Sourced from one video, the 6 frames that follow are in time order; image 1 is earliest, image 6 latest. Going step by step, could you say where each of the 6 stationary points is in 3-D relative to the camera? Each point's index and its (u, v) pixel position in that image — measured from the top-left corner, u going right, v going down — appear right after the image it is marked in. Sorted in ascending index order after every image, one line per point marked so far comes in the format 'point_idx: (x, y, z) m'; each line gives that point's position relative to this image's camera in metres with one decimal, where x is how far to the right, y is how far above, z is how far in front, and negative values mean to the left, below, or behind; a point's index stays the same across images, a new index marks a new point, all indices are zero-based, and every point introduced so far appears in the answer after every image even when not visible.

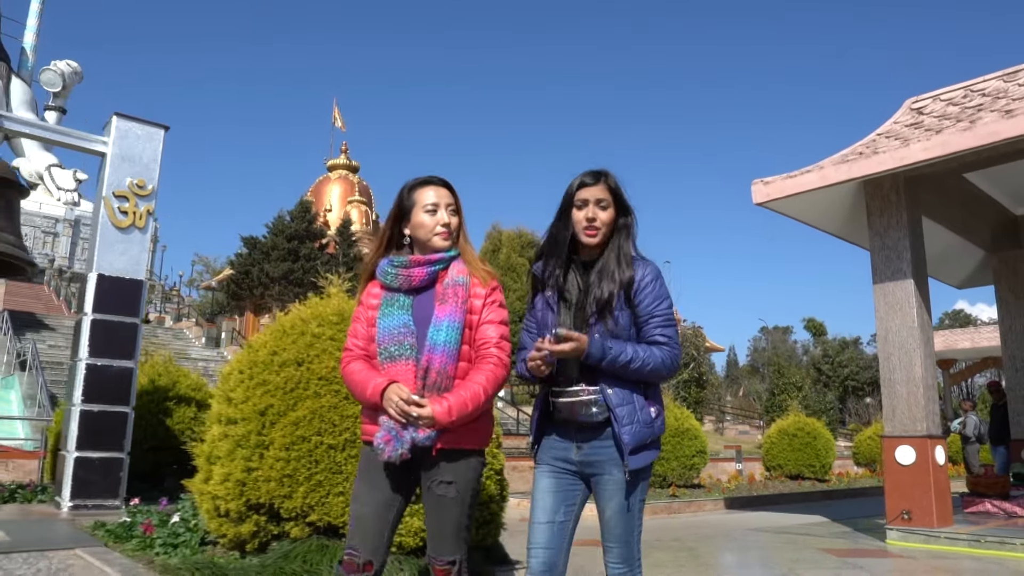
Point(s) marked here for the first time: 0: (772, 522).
0: (+2.9, -2.6, +8.2) m
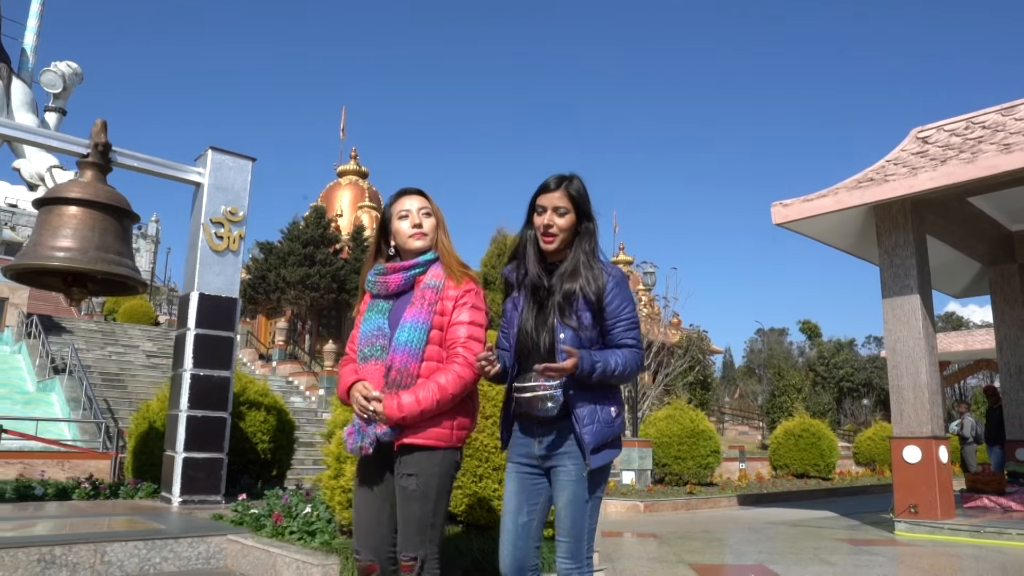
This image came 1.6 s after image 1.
0: (+3.3, -2.8, +8.9) m
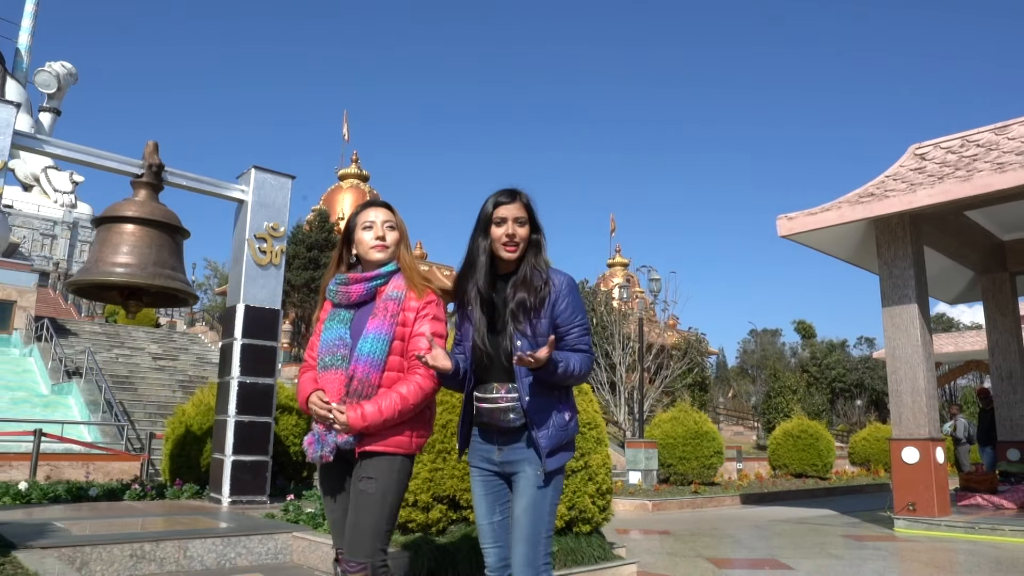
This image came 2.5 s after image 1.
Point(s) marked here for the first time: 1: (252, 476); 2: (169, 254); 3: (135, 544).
0: (+3.5, -2.9, +9.3) m
1: (-2.0, -1.5, +5.7) m
2: (-2.6, +0.3, +5.6) m
3: (-1.9, -1.3, +3.8) m
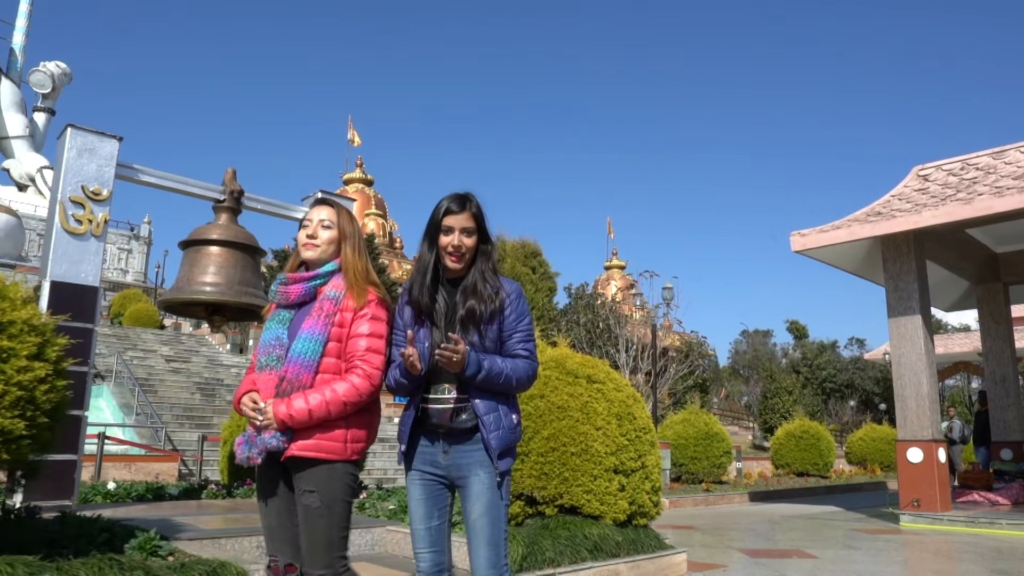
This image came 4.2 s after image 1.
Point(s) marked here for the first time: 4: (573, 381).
0: (+3.9, -3.0, +9.9) m
1: (-1.6, -1.6, +6.3) m
2: (-2.2, +0.1, +6.1) m
3: (-1.5, -1.5, +4.3) m
4: (+0.4, -0.6, +4.8) m
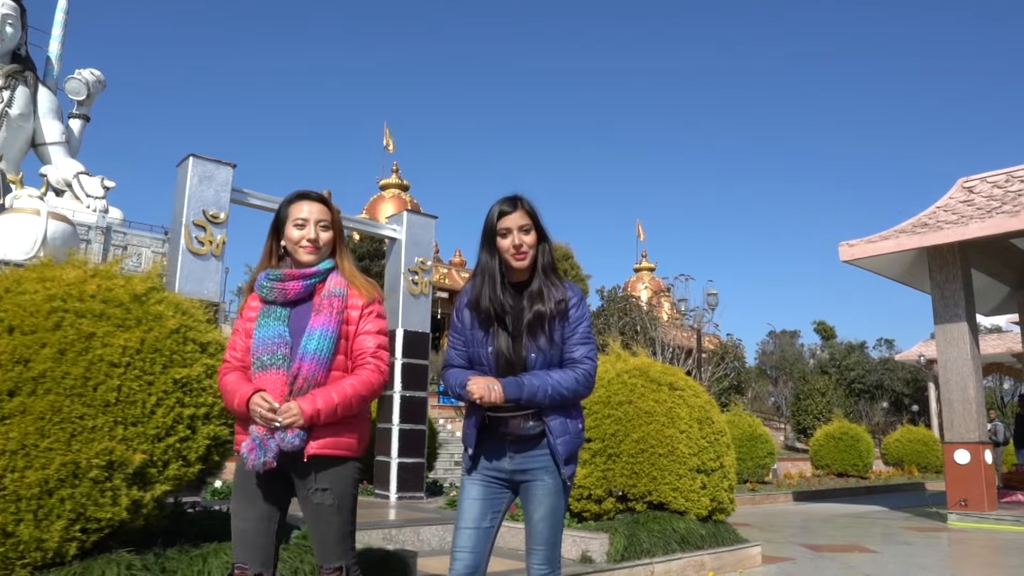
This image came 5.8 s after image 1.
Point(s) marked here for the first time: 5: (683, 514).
0: (+4.7, -3.1, +10.3) m
1: (-0.9, -1.7, +6.8) m
2: (-1.5, 0.0, +6.6) m
3: (-0.8, -1.6, +4.8) m
4: (+1.0, -0.7, +5.3) m
5: (+1.2, -1.6, +5.2) m
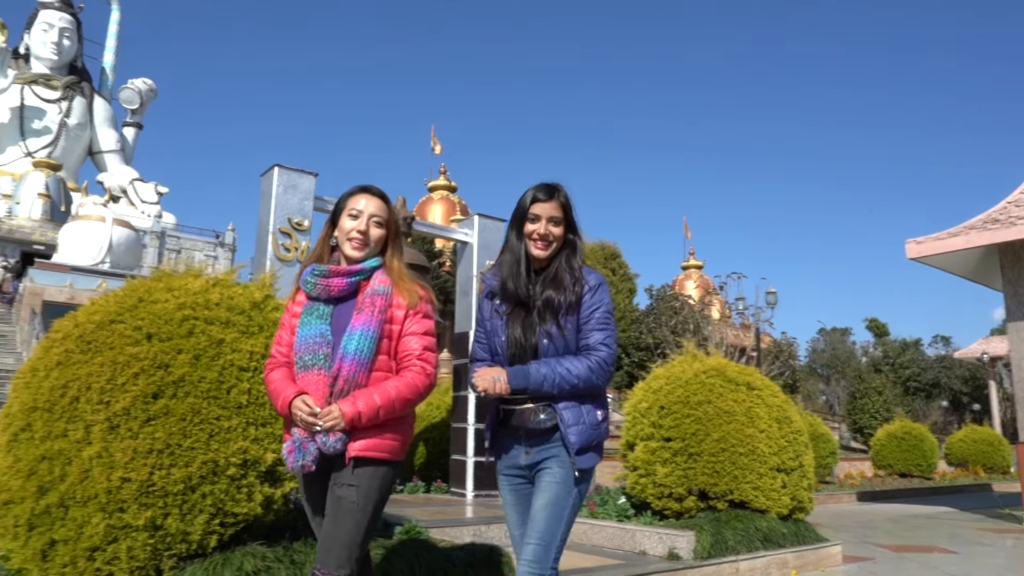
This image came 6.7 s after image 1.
0: (+5.5, -3.1, +10.1) m
1: (-0.2, -1.7, +7.0) m
2: (-0.8, 0.0, +6.8) m
3: (-0.3, -1.6, +5.0) m
4: (+1.6, -0.7, +5.3) m
5: (+1.8, -1.6, +5.3) m
